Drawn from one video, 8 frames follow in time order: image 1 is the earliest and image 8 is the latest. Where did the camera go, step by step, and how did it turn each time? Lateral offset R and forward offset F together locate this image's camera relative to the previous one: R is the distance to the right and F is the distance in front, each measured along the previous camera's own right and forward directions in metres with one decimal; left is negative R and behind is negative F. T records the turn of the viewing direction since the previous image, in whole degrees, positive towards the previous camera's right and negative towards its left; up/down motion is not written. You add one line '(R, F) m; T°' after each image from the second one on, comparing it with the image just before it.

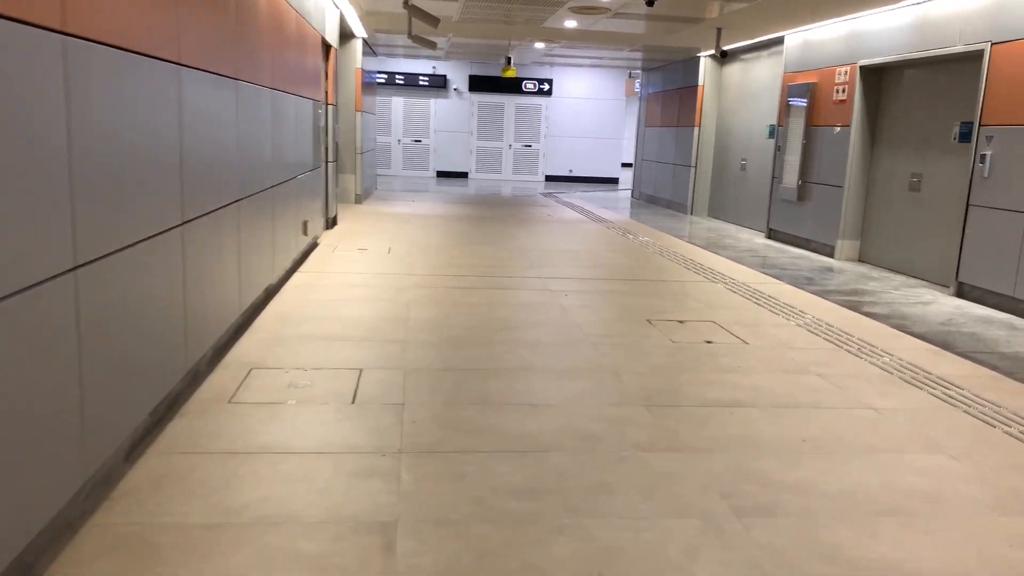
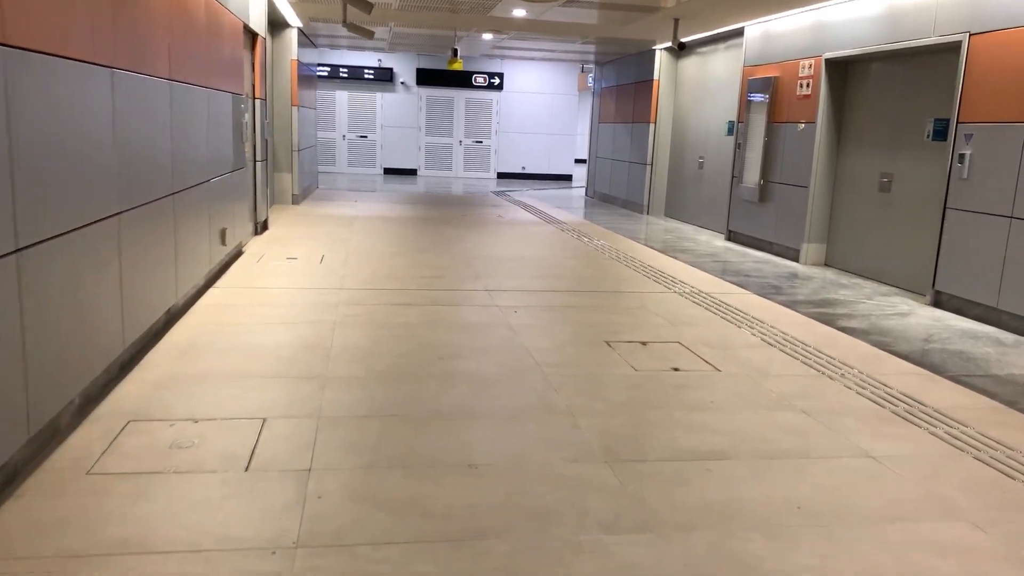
(+0.1, +0.6) m; +3°
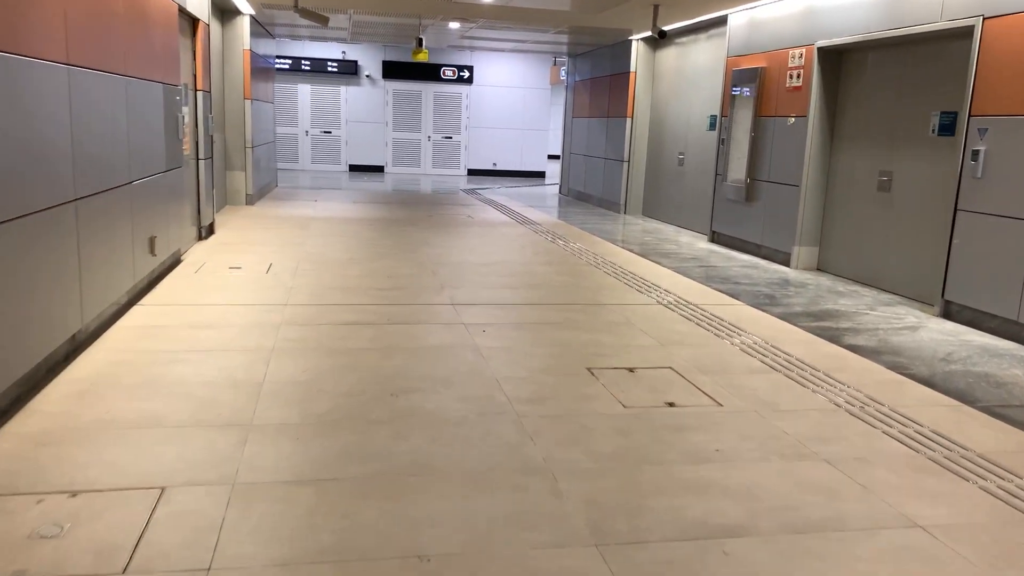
(0.0, +0.6) m; +2°
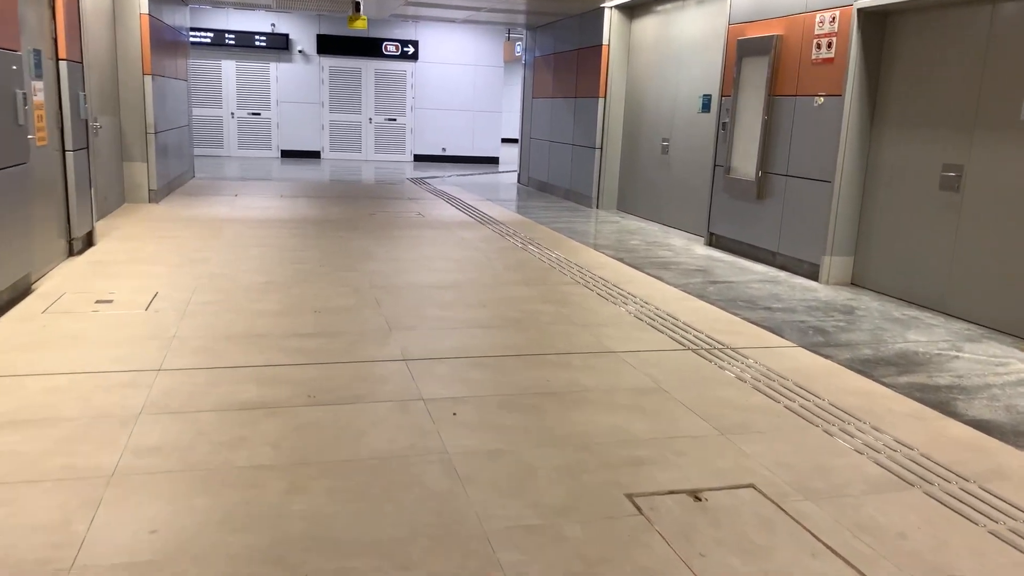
(-0.1, +1.5) m; +4°
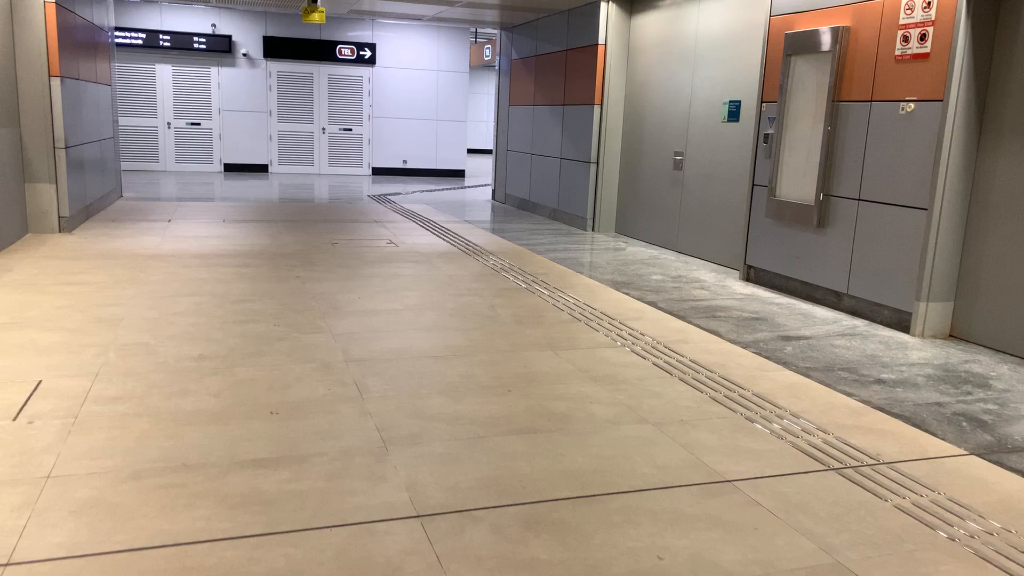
(-0.3, +1.3) m; +3°
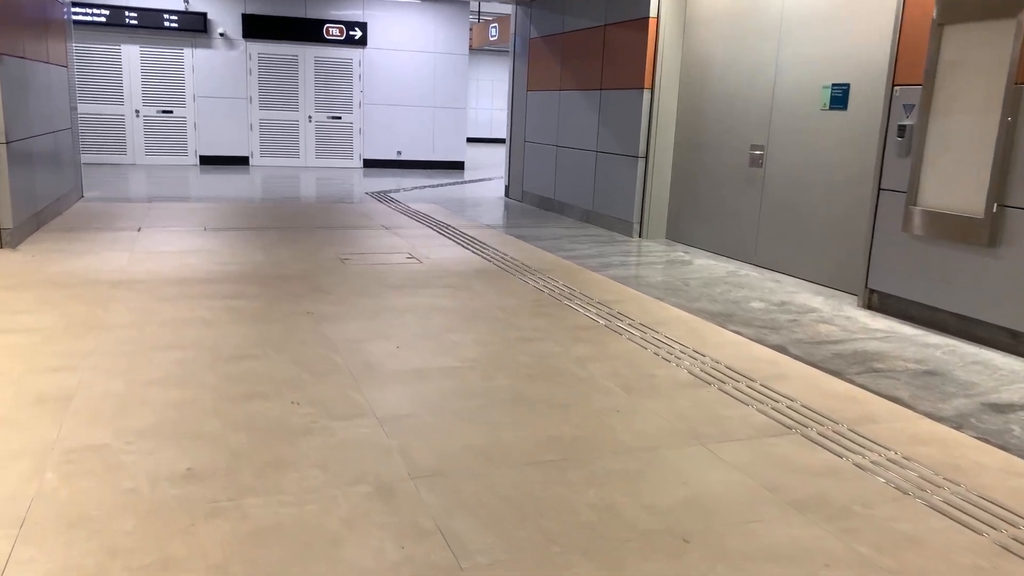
(-0.5, +1.3) m; +2°
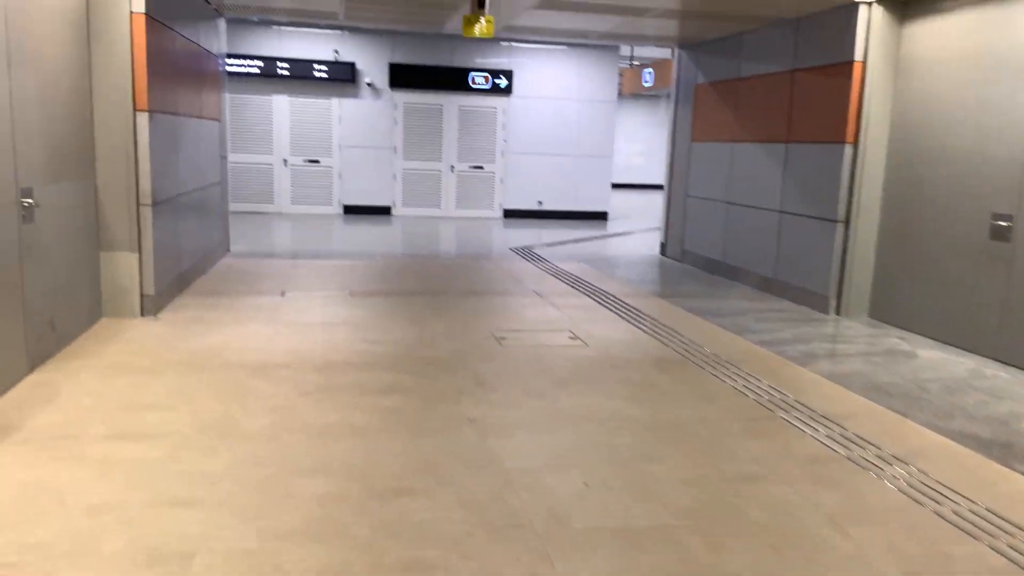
(-0.4, +0.8) m; -9°
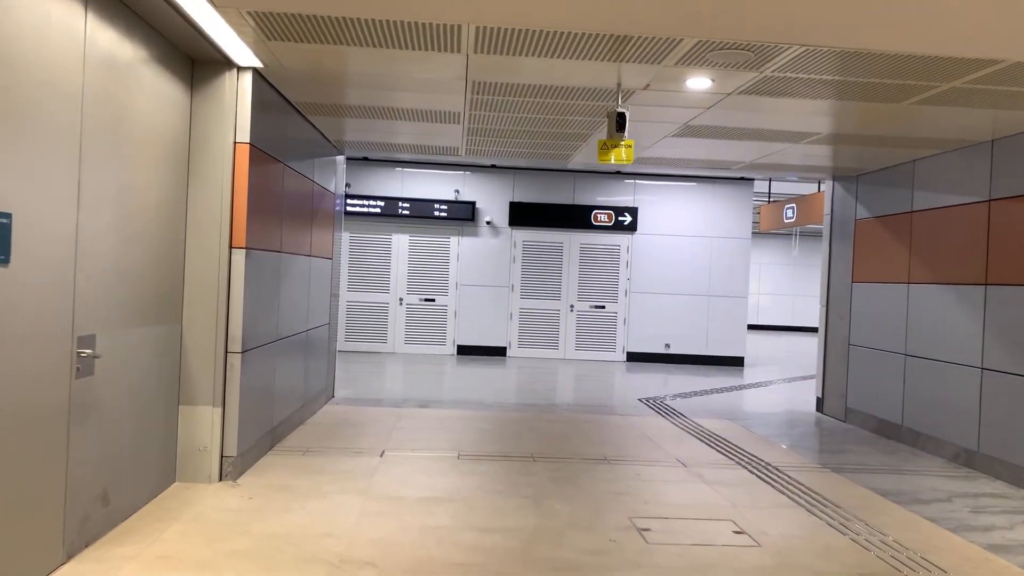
(-0.2, +0.9) m; -8°
